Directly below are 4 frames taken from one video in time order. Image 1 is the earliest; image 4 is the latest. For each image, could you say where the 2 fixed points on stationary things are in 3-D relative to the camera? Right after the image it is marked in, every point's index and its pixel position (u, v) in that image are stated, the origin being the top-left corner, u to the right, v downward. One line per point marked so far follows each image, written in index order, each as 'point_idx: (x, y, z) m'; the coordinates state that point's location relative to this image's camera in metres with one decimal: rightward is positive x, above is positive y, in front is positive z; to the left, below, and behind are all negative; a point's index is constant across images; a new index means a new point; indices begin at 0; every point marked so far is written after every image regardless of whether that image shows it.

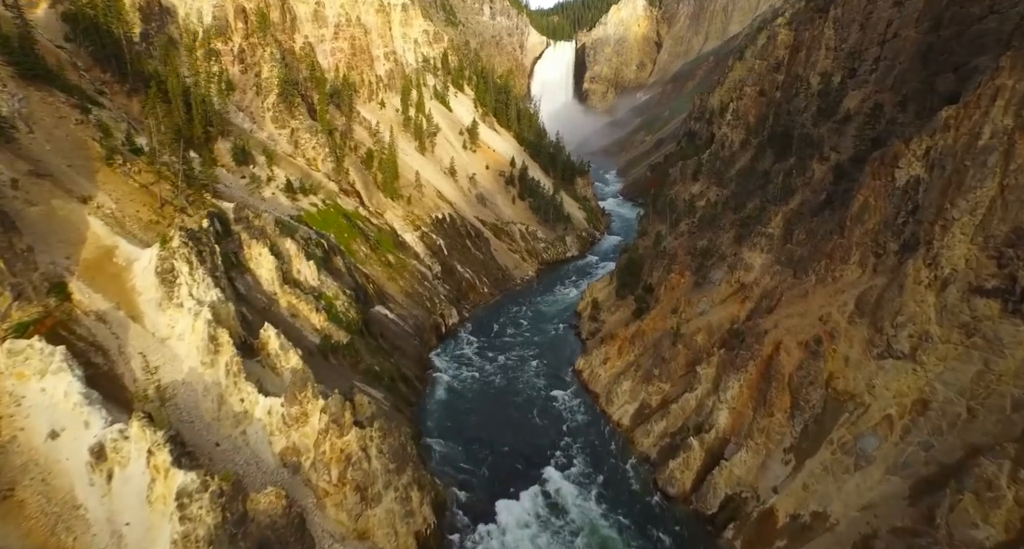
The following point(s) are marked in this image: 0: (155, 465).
0: (-10.0, -5.4, +17.2) m
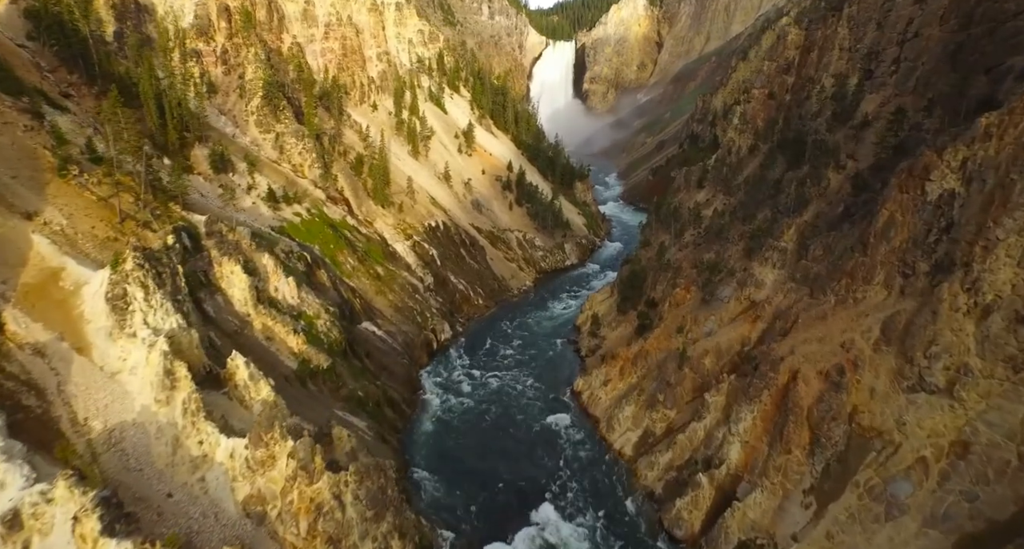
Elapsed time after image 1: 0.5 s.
0: (-10.4, -6.3, +14.8) m
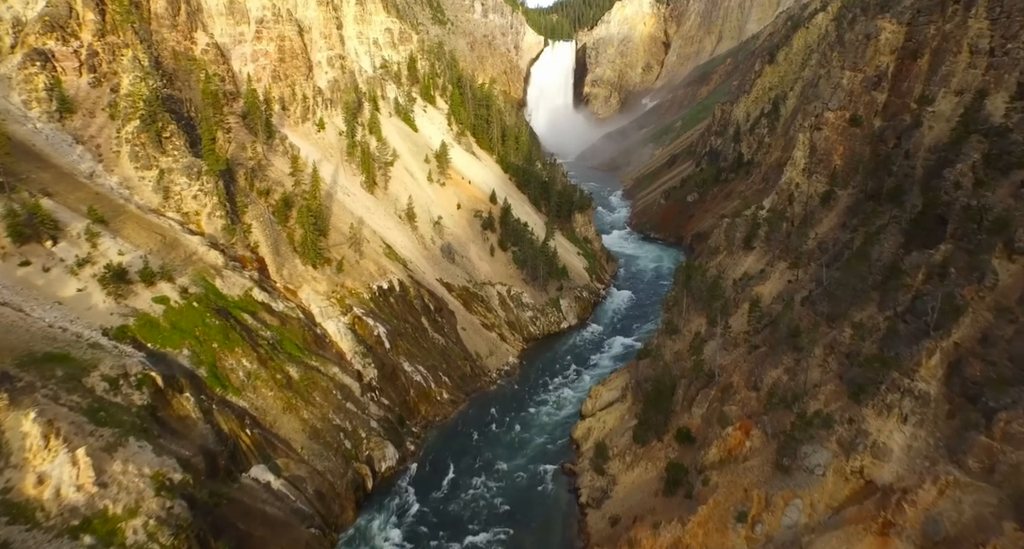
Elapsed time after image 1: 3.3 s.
0: (-11.9, -11.4, +1.6) m
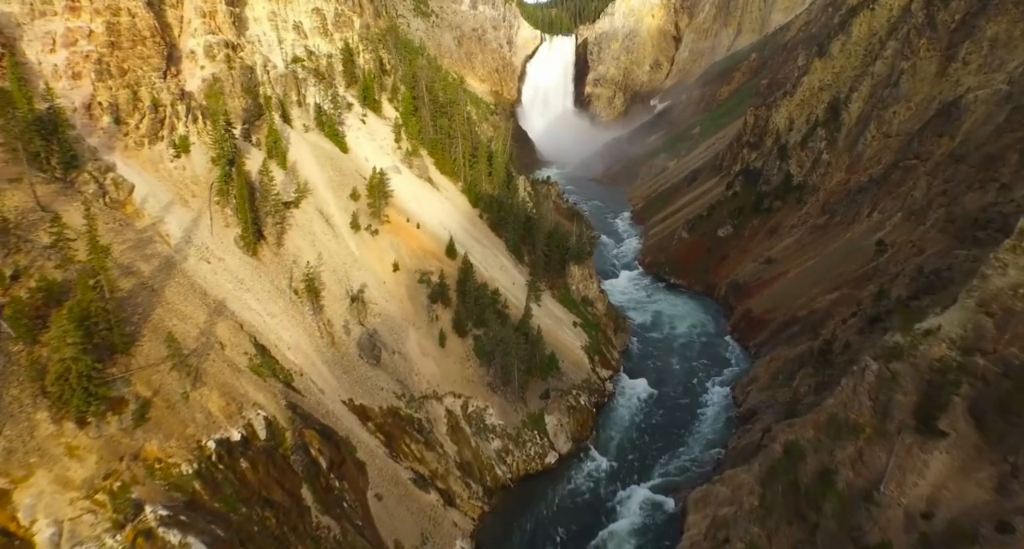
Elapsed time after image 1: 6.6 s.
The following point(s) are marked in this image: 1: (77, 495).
0: (-14.2, -16.8, -16.0) m
1: (-13.5, -6.9, +18.7) m
